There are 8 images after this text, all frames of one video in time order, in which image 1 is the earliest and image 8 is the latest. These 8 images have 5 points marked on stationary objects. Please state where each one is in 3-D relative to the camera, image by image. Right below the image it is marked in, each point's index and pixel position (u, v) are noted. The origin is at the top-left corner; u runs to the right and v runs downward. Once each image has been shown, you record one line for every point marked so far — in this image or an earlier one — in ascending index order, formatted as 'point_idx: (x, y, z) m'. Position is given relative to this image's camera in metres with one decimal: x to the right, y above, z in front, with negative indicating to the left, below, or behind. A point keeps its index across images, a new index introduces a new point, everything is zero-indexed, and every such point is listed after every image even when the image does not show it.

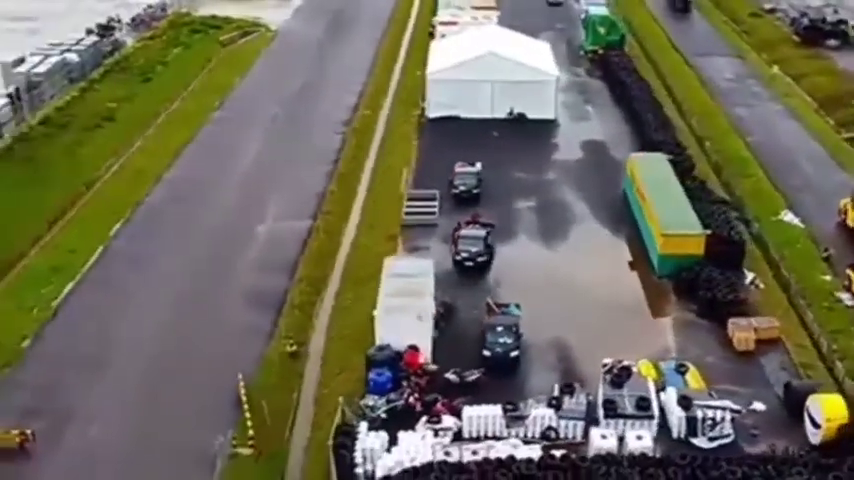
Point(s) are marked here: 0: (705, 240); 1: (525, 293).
0: (+5.4, 0.0, +18.4) m
1: (+1.7, -1.0, +18.4) m
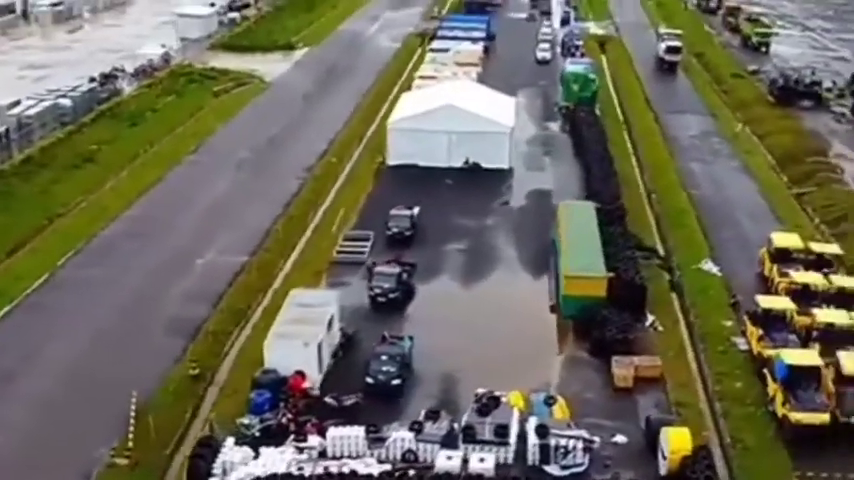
0: (+3.6, -0.8, +19.0) m
1: (-0.1, -1.8, +19.2) m
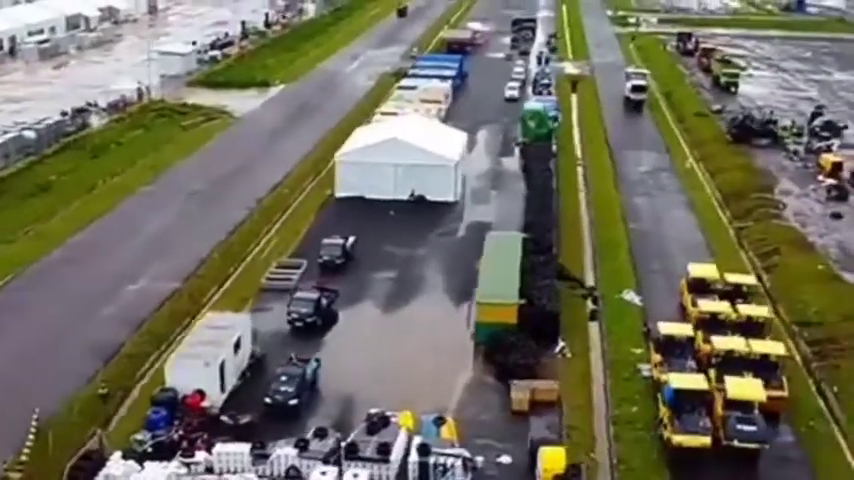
0: (+1.9, -1.4, +19.4) m
1: (-1.8, -2.3, +19.6) m
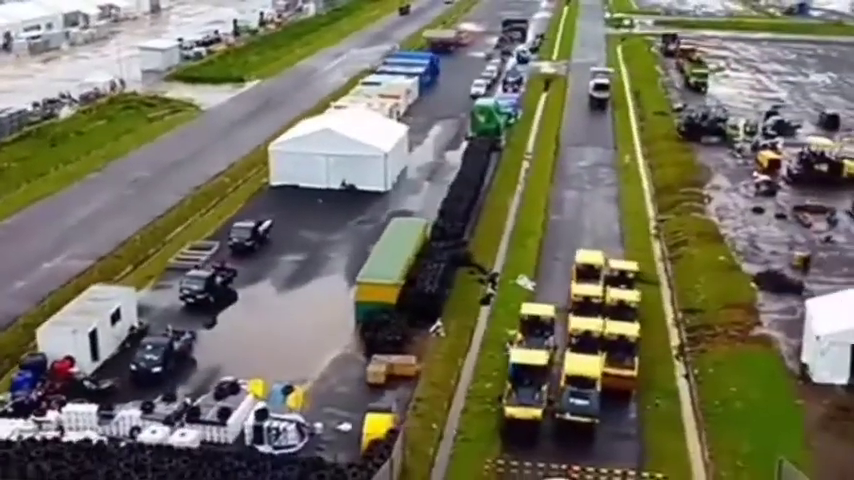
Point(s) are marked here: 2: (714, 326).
0: (-0.6, -1.0, +19.9) m
1: (-4.3, -1.8, +20.2) m
2: (+5.9, -1.8, +19.9) m
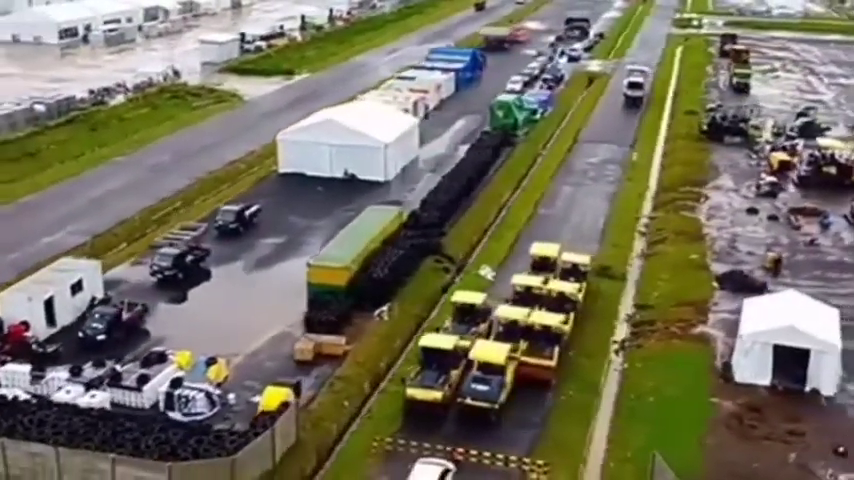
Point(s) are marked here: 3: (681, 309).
0: (-1.7, -0.7, +20.4) m
1: (-5.4, -1.4, +21.1) m
2: (+4.7, -1.7, +19.6) m
3: (+5.3, -1.4, +20.0) m
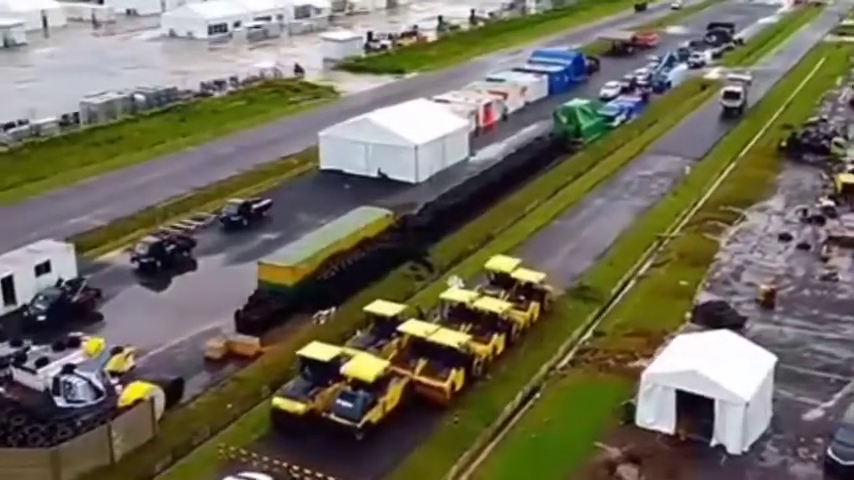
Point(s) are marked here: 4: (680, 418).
0: (-2.8, -0.7, +19.9) m
1: (-6.3, -1.1, +21.4) m
2: (+3.2, -2.1, +17.9) m
3: (+3.9, -1.9, +18.1) m
4: (+3.9, -2.7, +14.6) m
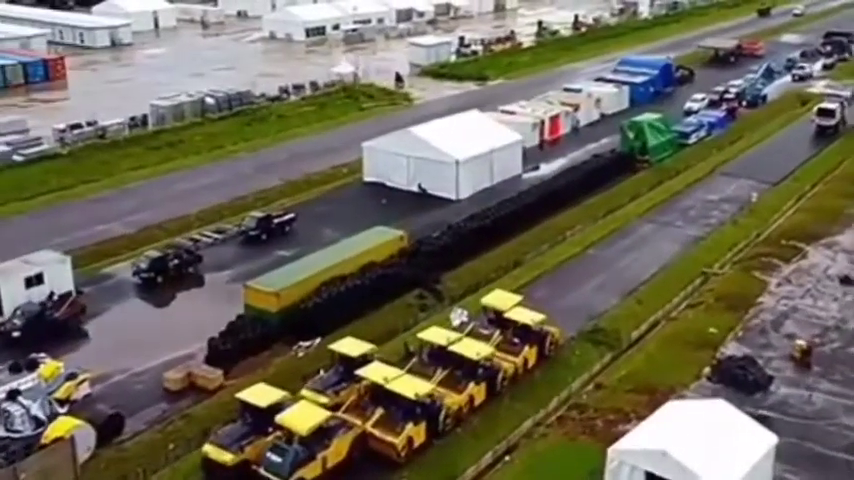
0: (-3.0, -1.1, +18.5) m
1: (-6.2, -1.5, +20.5) m
2: (+2.7, -2.8, +15.7) m
3: (+3.4, -2.6, +15.9) m
4: (+2.9, -3.4, +12.4) m
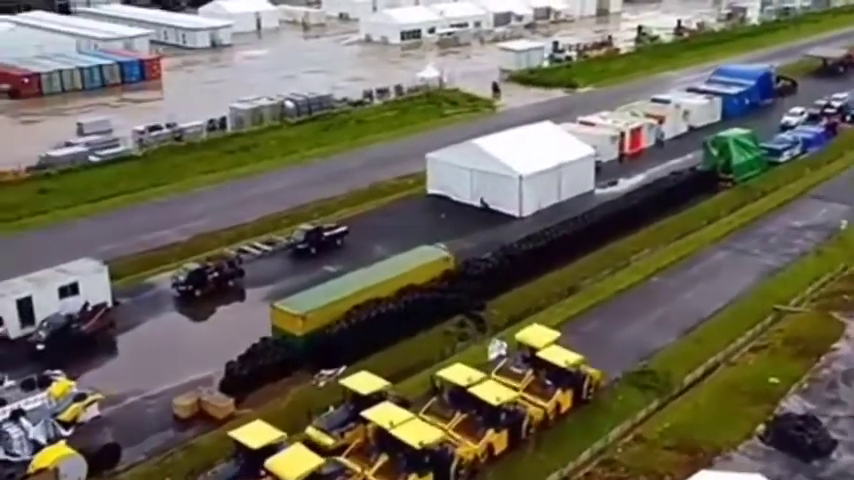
0: (-2.3, -1.5, +17.5) m
1: (-5.4, -1.7, +19.8) m
2: (+2.9, -3.3, +14.1) m
3: (+3.6, -3.2, +14.2) m
4: (+2.7, -3.9, +10.8) m
